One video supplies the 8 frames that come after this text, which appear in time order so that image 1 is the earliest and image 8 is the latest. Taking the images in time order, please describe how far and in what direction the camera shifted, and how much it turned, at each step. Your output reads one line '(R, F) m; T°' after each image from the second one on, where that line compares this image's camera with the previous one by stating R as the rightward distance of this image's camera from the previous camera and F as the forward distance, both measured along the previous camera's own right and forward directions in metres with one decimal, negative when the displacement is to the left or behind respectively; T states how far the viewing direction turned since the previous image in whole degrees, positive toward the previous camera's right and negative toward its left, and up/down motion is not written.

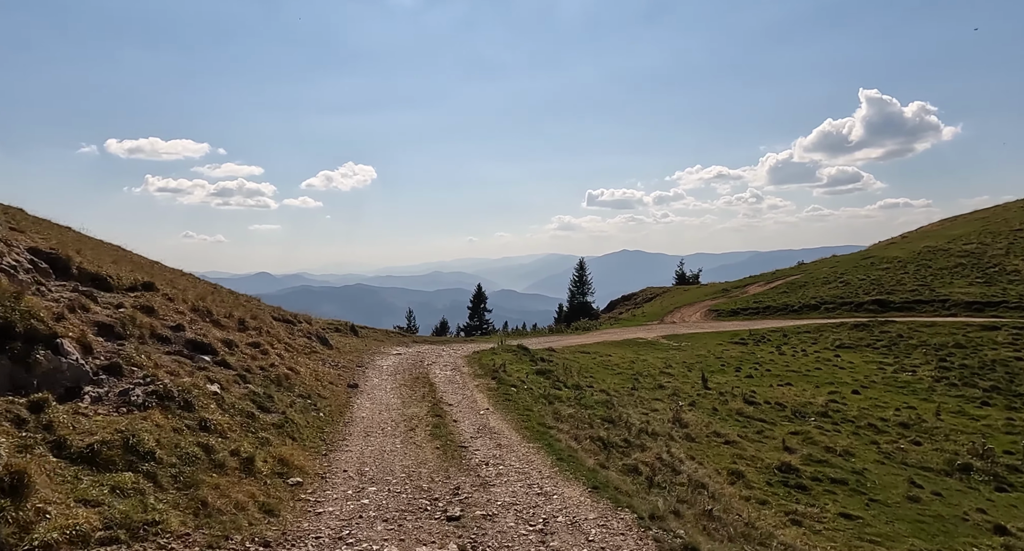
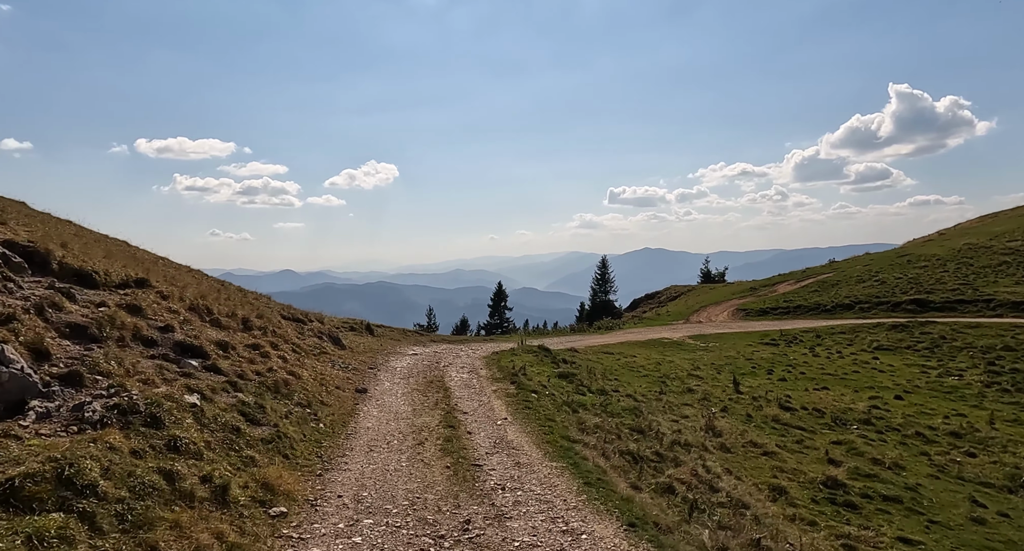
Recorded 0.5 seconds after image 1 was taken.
(0.0, +2.5) m; -2°
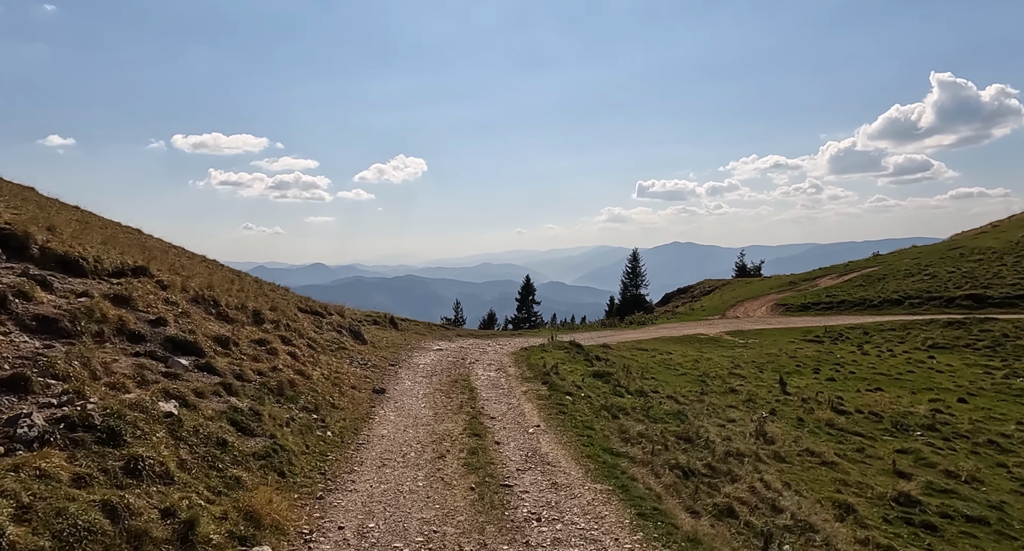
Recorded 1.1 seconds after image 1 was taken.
(-0.2, +2.9) m; -2°
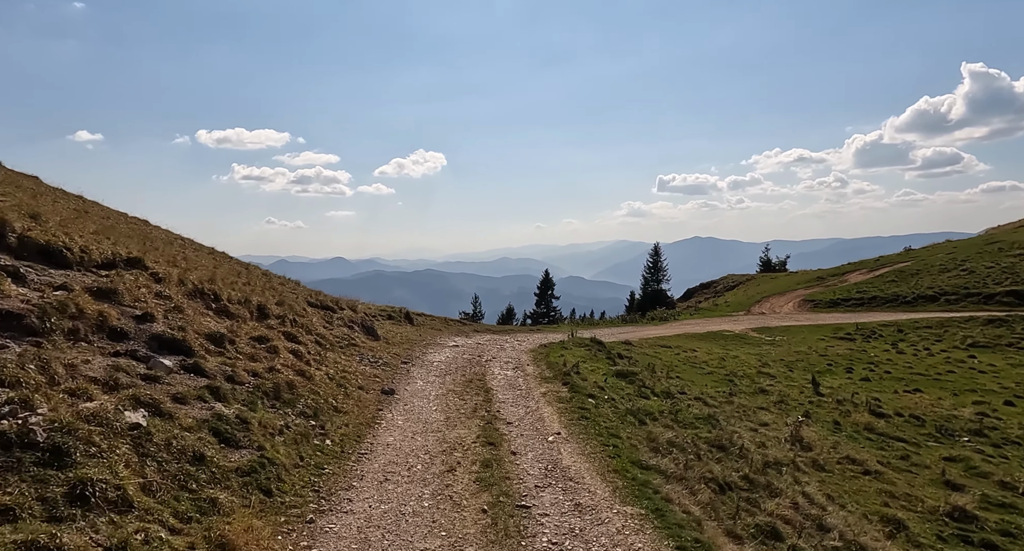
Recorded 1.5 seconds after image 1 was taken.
(0.0, +1.9) m; -2°
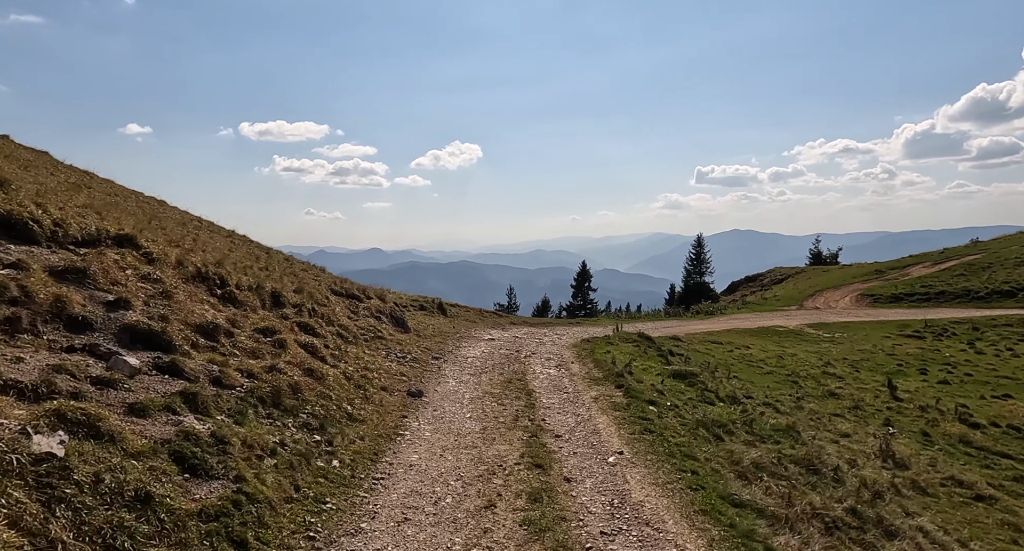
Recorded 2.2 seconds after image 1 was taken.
(-0.5, +3.8) m; -3°
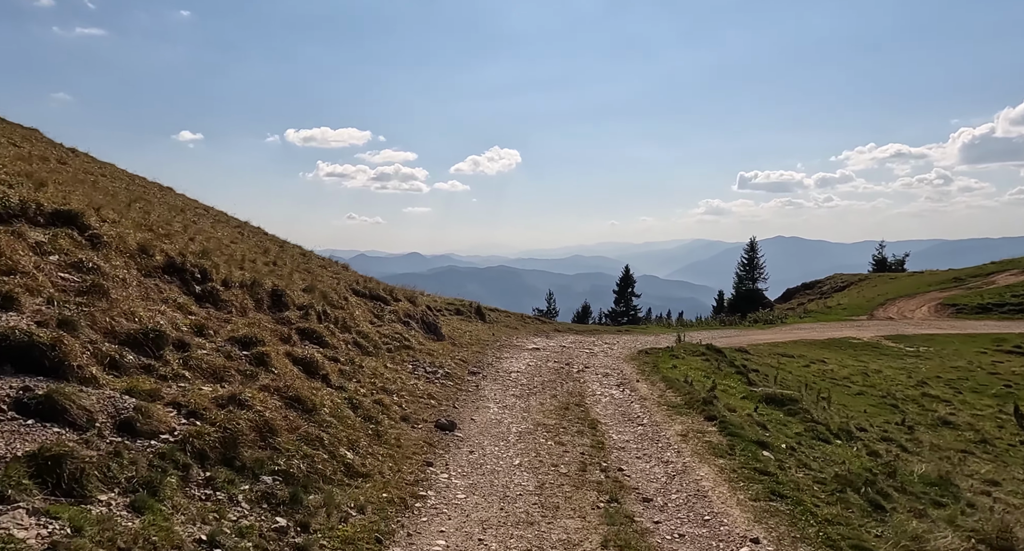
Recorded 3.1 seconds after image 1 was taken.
(-0.7, +5.5) m; -3°
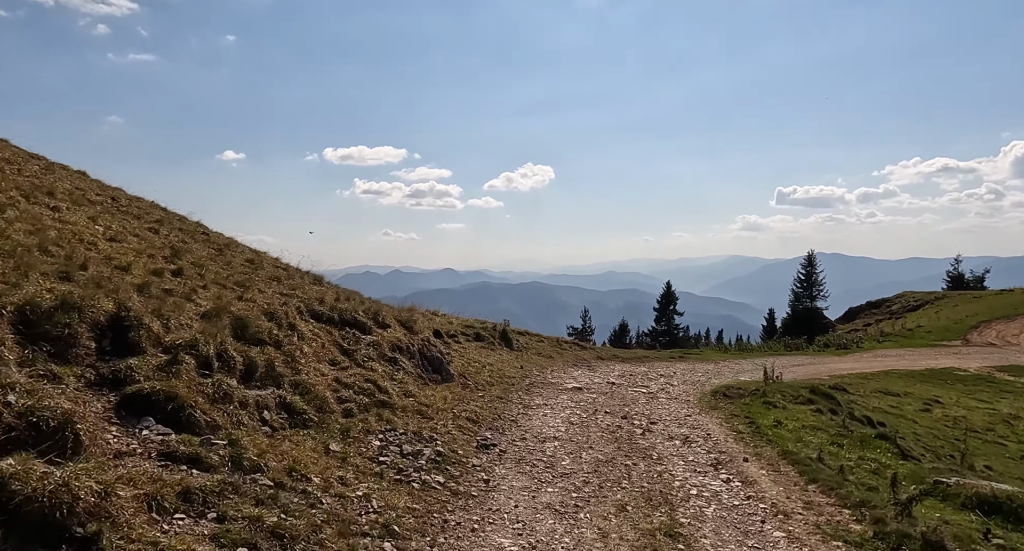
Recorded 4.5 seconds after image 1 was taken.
(-0.1, +9.9) m; -3°
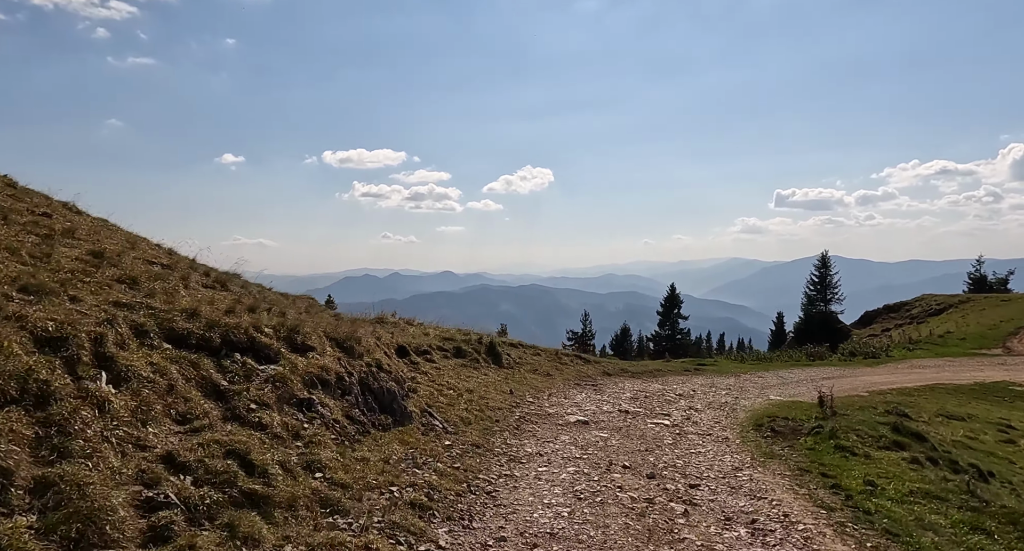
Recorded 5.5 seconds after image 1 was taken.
(+0.5, +7.3) m; 0°
